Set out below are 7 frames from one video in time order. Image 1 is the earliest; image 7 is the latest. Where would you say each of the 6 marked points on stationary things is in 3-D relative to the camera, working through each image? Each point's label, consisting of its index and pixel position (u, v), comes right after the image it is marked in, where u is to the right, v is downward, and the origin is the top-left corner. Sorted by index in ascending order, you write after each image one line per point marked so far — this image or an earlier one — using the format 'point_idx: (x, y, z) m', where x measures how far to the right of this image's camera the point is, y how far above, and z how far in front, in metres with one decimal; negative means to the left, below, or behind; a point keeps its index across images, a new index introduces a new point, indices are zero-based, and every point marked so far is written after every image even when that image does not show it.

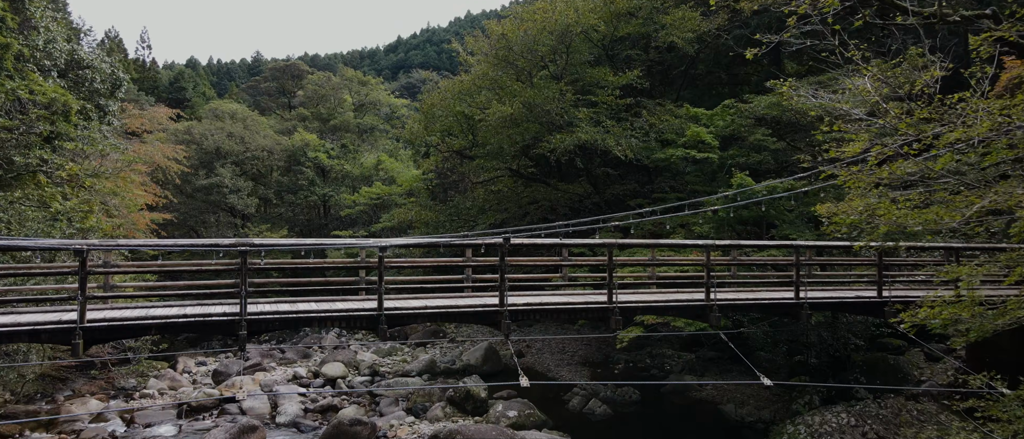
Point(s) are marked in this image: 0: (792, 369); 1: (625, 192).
0: (+4.7, -2.5, +11.8) m
1: (+2.4, +0.6, +15.2) m
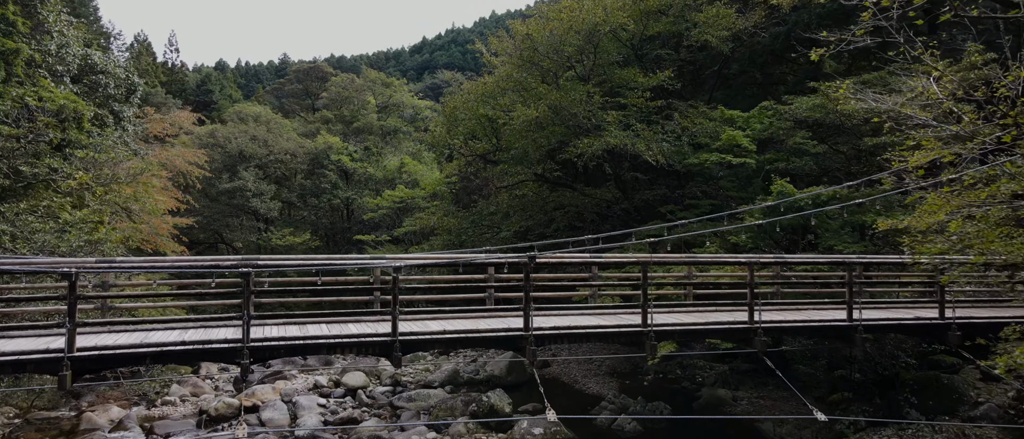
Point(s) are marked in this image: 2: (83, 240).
0: (+5.1, -2.6, +11.1) m
1: (+3.0, +0.5, +14.6) m
2: (-5.6, -0.3, +9.2) m
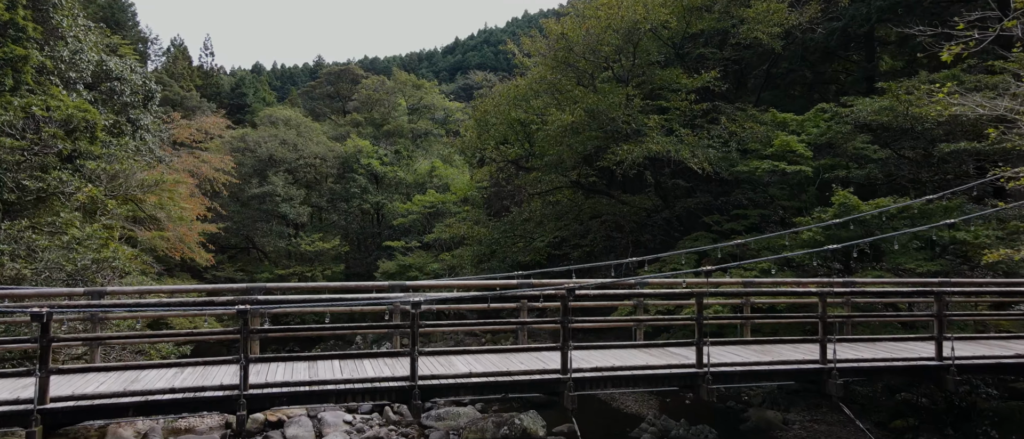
0: (+5.6, -2.8, +10.1) m
1: (+3.6, +0.3, +13.6) m
2: (-5.2, -0.5, +8.6) m
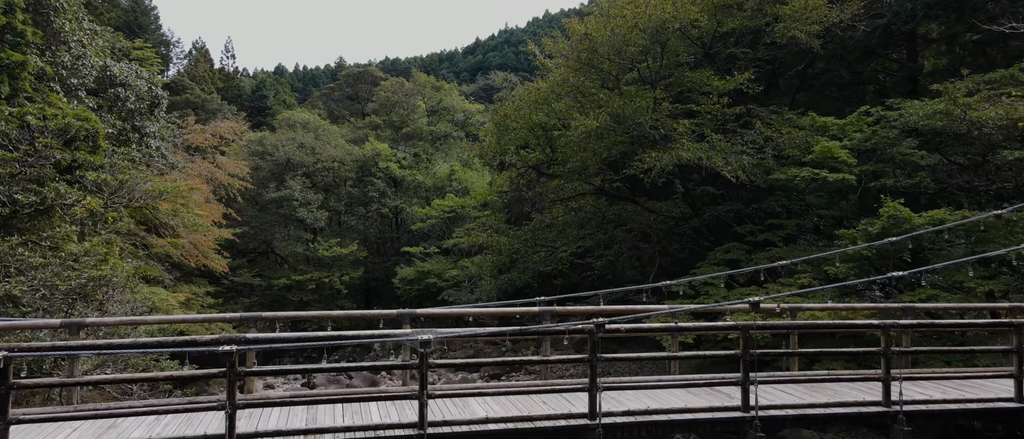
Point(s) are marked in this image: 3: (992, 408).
0: (+5.9, -3.0, +9.3) m
1: (+4.0, +0.1, +12.9) m
2: (-4.9, -0.6, +8.2) m
3: (+3.7, -1.5, +5.4) m
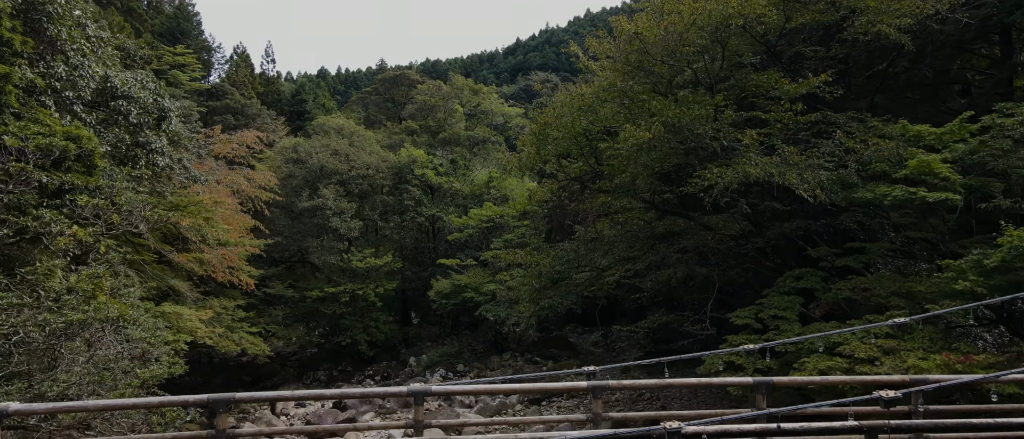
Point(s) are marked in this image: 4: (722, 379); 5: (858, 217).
0: (+6.3, -3.3, +7.7) m
1: (+4.7, -0.2, +11.4) m
2: (-4.5, -1.0, +7.2) m
3: (+3.9, -1.8, +3.9) m
4: (+1.6, -1.1, +5.1) m
5: (+5.3, 0.0, +10.7) m
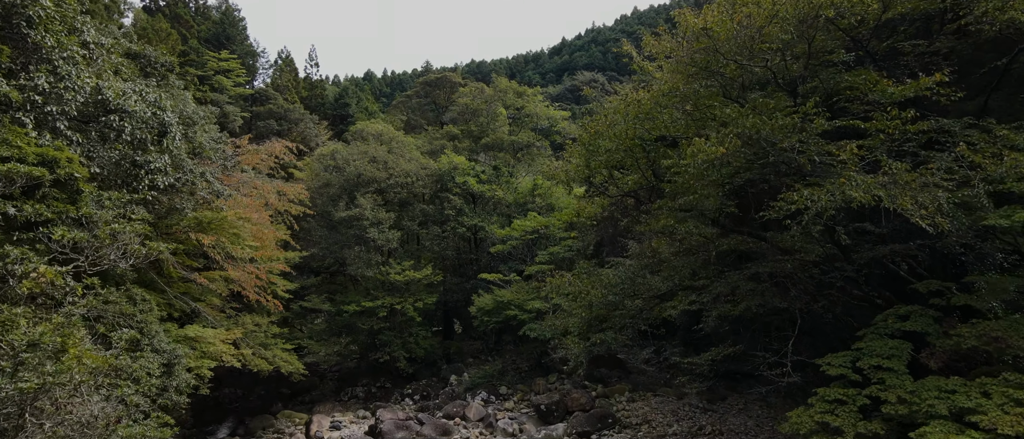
0: (+6.7, -3.7, +5.8) m
1: (+5.3, -0.6, +9.6) m
2: (-4.1, -1.3, +6.0) m
3: (+4.1, -2.1, +2.2) m
4: (+1.8, -1.4, +3.6) m
5: (+5.9, -0.3, +8.9) m
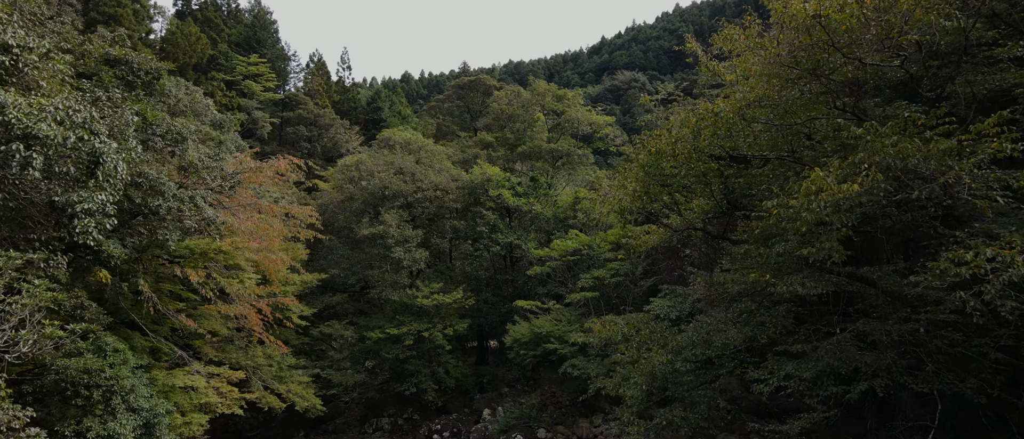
0: (+7.0, -4.2, +3.1) m
1: (+5.7, -1.1, +7.0) m
2: (-3.9, -1.9, +3.9) m
3: (+4.1, -2.7, -0.3) m
4: (+1.9, -2.0, +1.1) m
5: (+6.2, -0.9, +6.2) m
